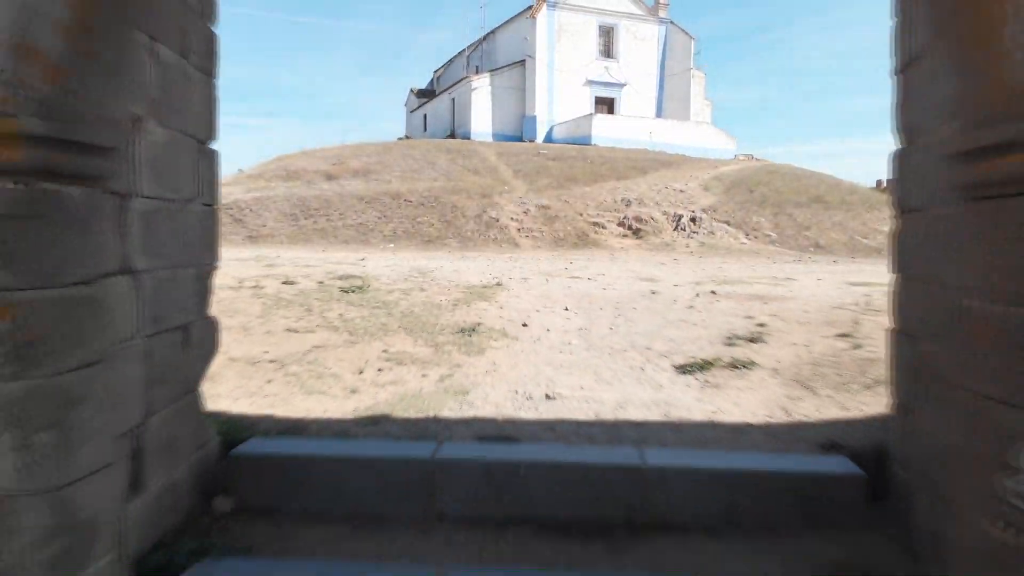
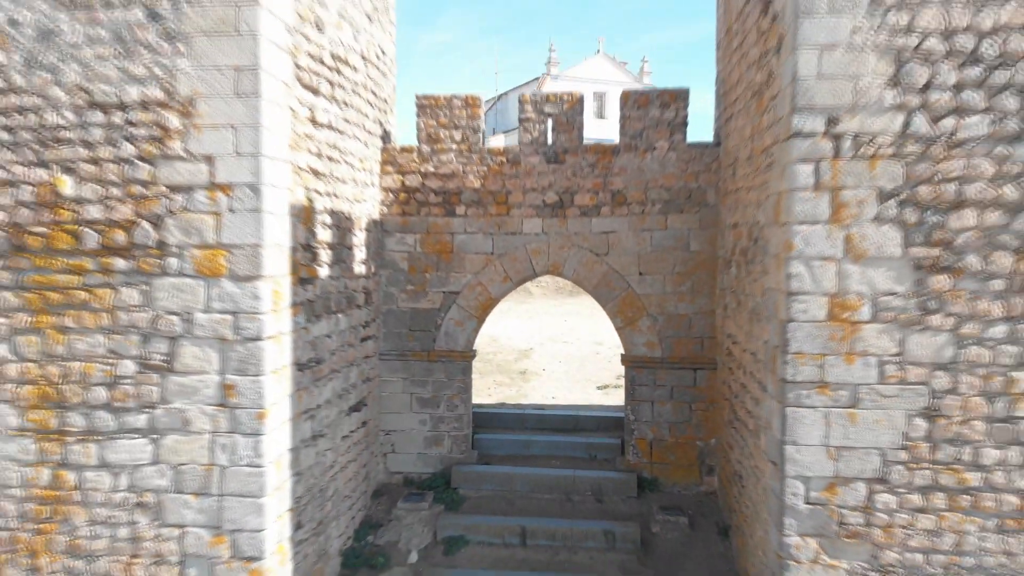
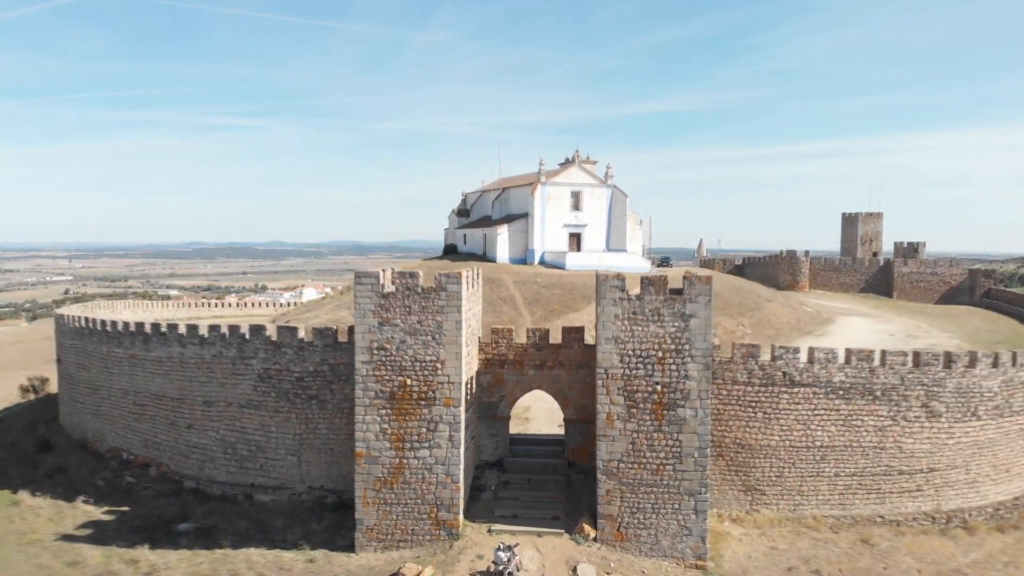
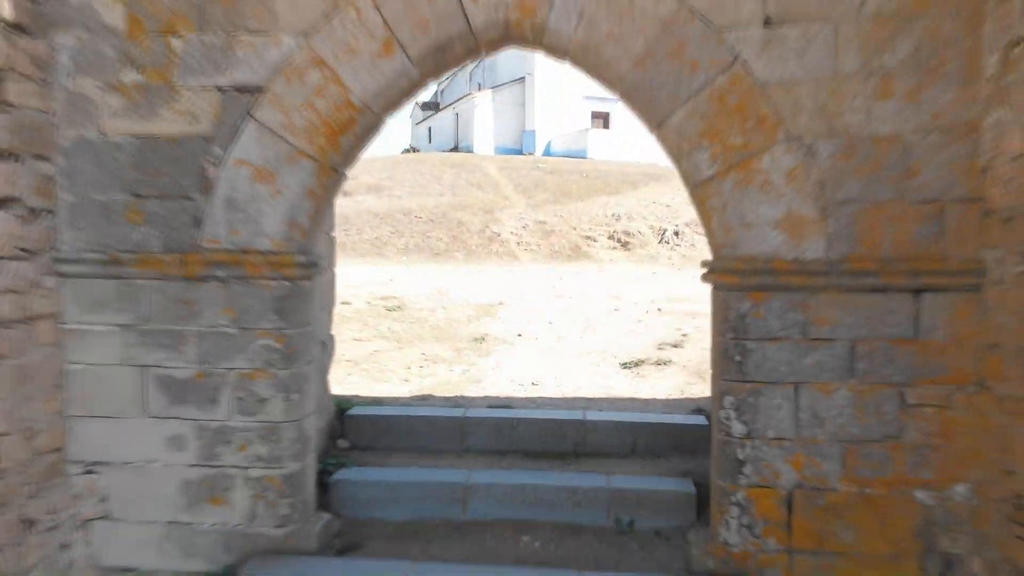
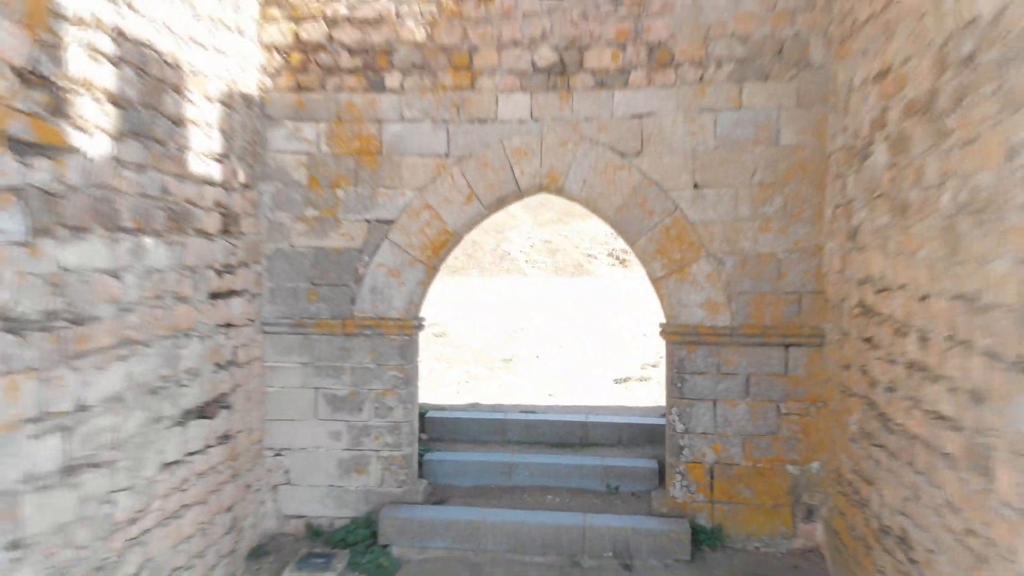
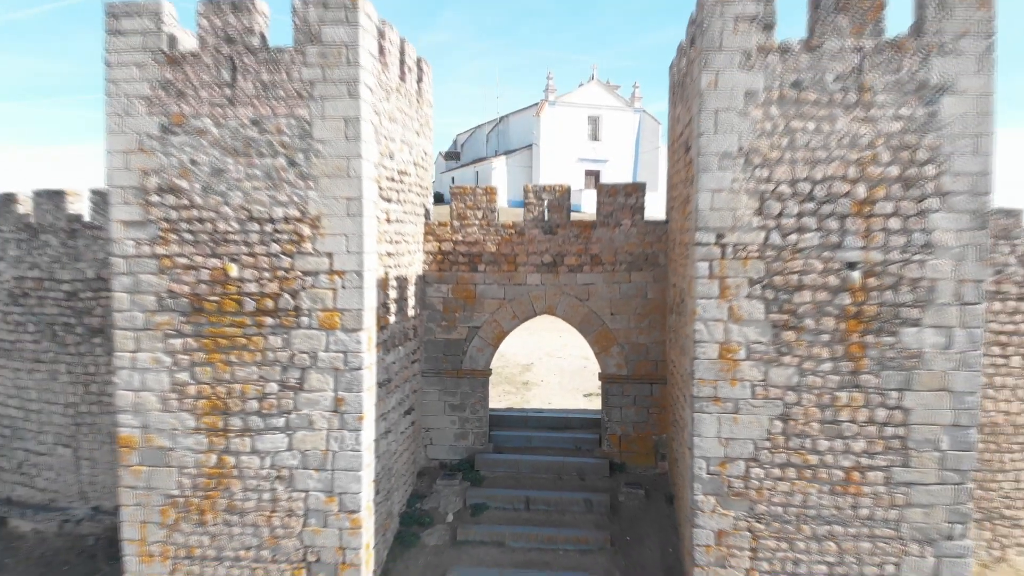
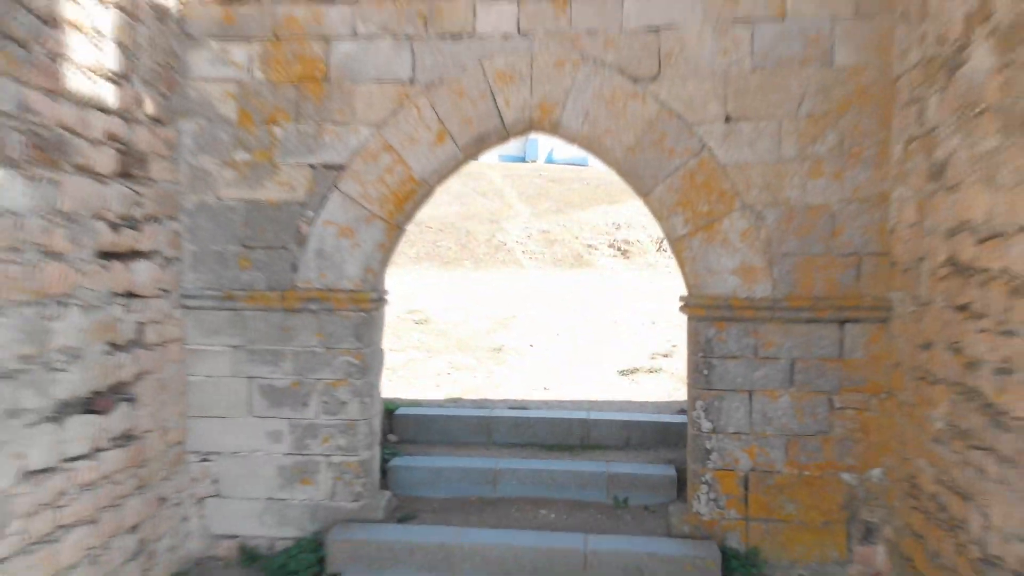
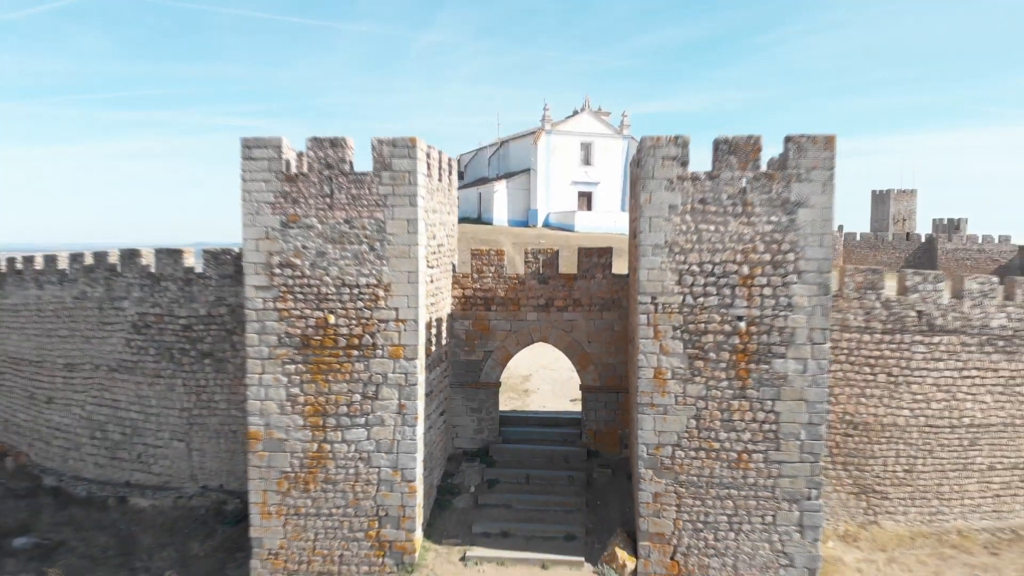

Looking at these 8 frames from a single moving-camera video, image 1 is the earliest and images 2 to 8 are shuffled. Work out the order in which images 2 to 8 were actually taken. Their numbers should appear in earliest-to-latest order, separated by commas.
4, 7, 5, 2, 6, 8, 3
